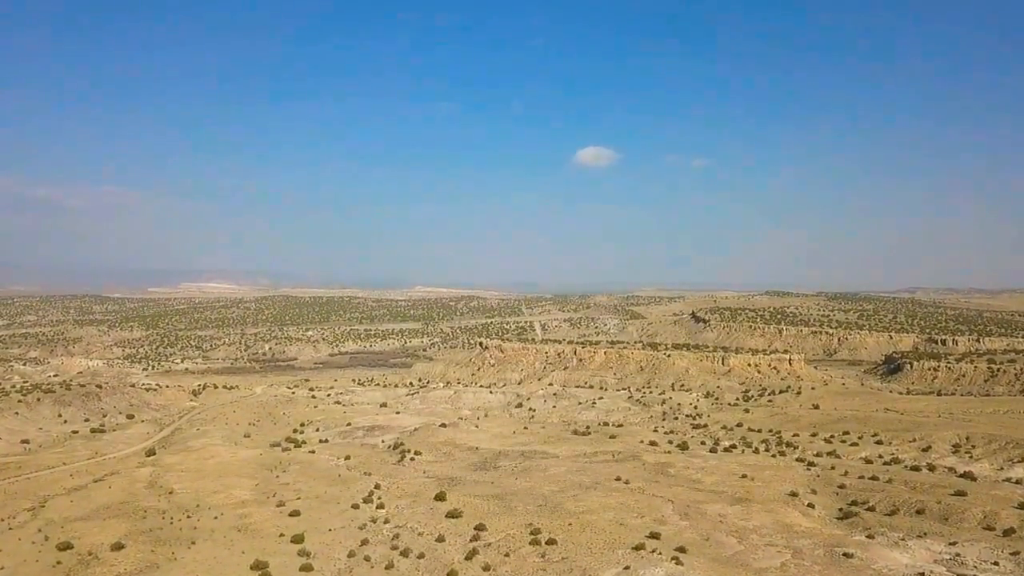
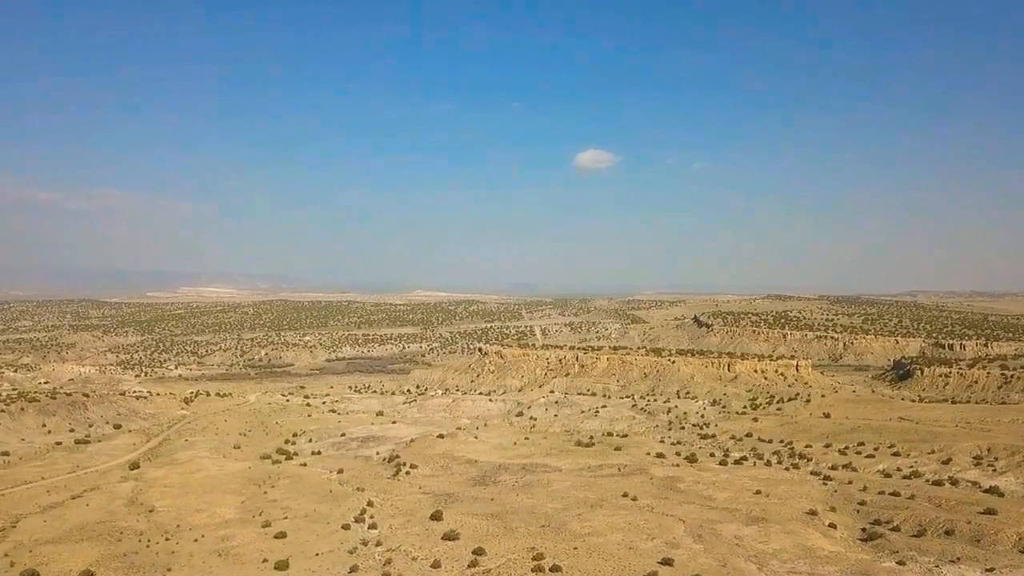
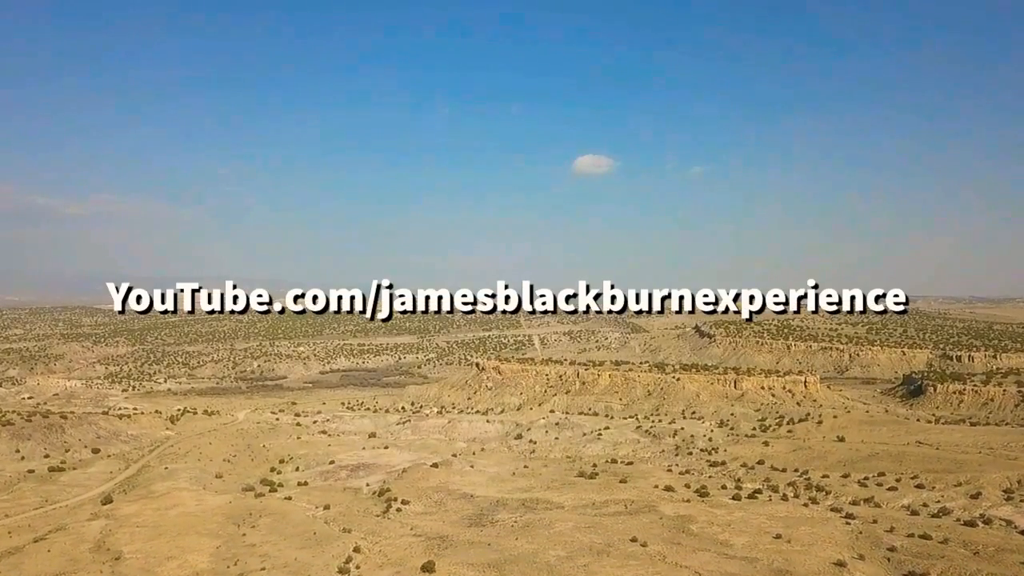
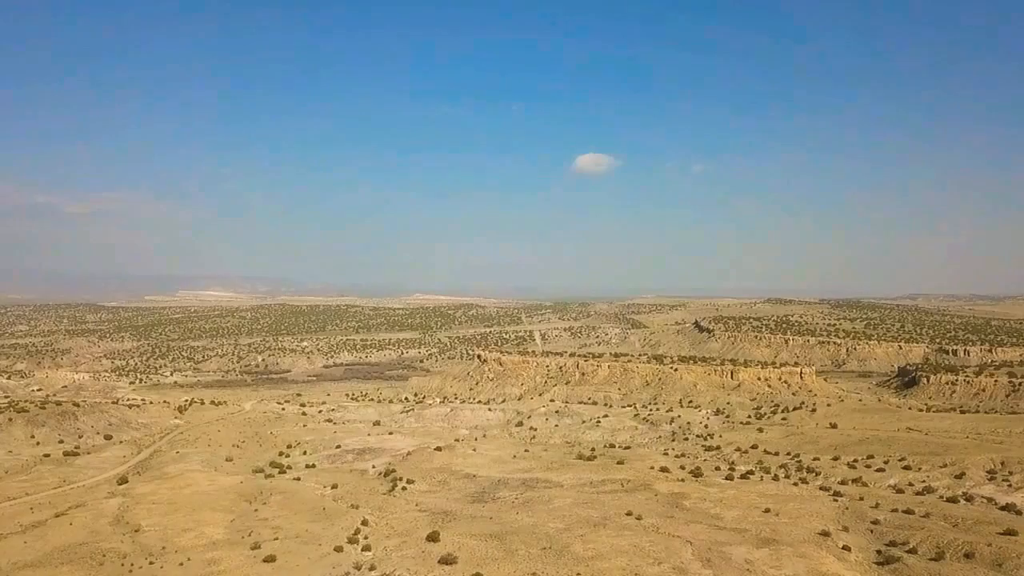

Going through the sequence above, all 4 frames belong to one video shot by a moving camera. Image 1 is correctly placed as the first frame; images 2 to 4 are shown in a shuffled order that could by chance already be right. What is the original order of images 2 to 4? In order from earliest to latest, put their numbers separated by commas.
2, 4, 3
